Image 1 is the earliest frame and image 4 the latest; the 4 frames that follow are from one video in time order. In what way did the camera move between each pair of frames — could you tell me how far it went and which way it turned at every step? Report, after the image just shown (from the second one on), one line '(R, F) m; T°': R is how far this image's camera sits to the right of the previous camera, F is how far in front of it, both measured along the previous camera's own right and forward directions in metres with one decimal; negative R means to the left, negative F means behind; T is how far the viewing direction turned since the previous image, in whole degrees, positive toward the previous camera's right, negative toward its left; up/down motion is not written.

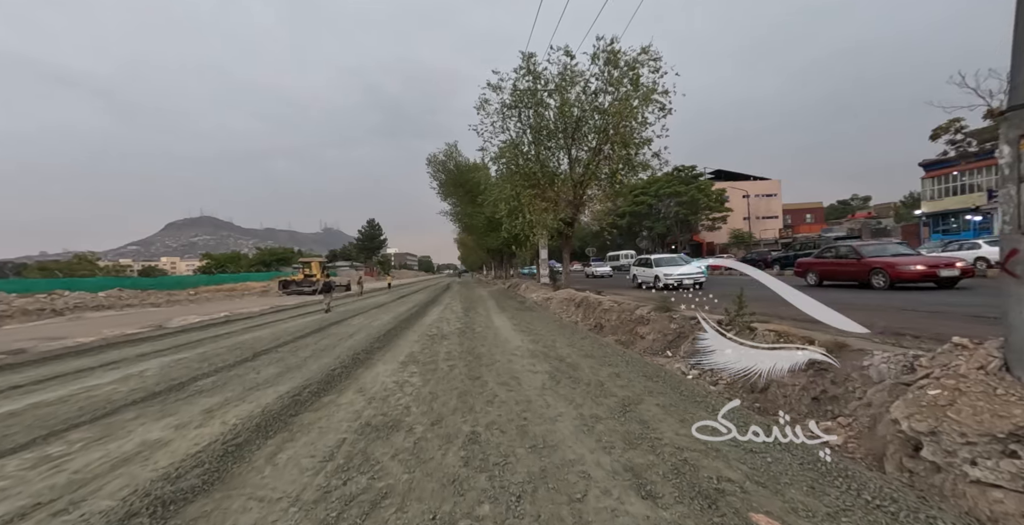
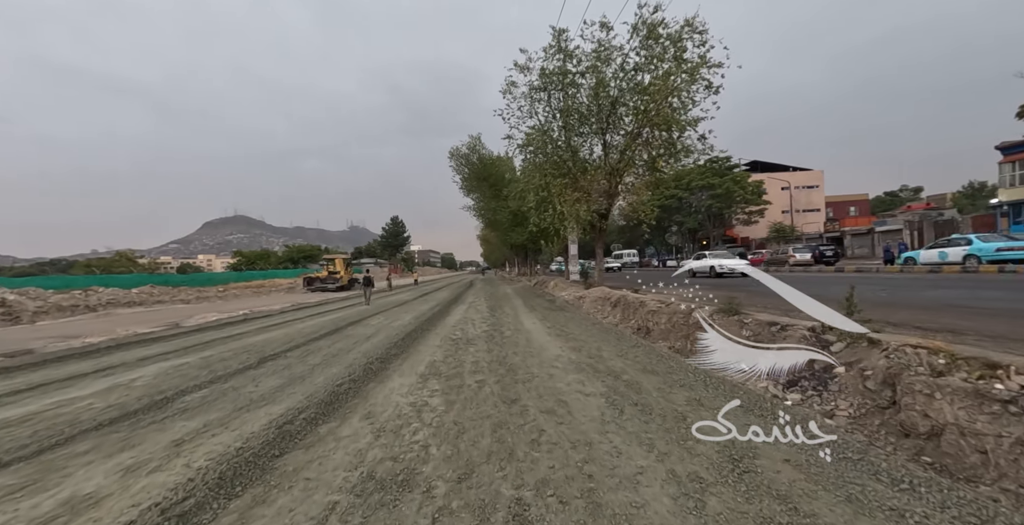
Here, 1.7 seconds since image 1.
(-0.3, +1.3) m; -3°
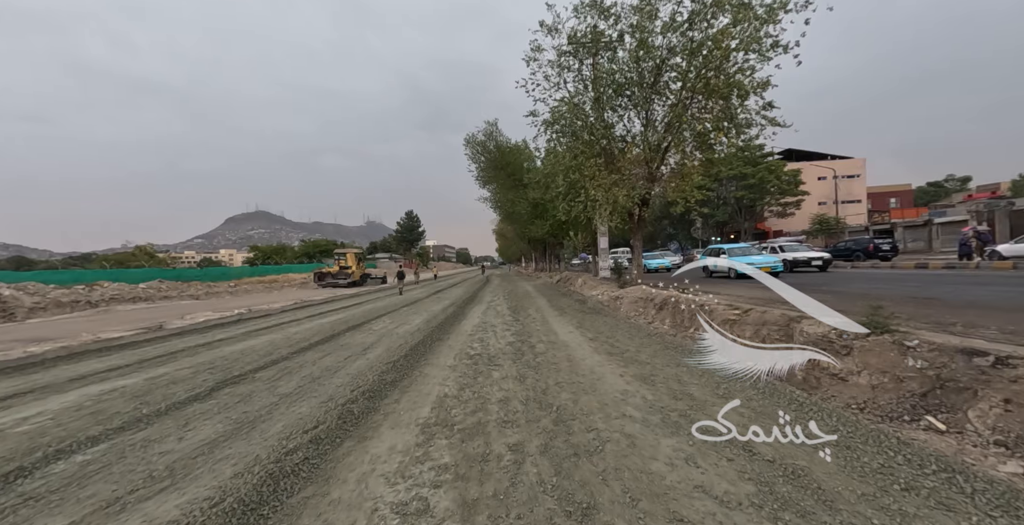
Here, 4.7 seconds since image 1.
(-0.4, +2.2) m; -2°
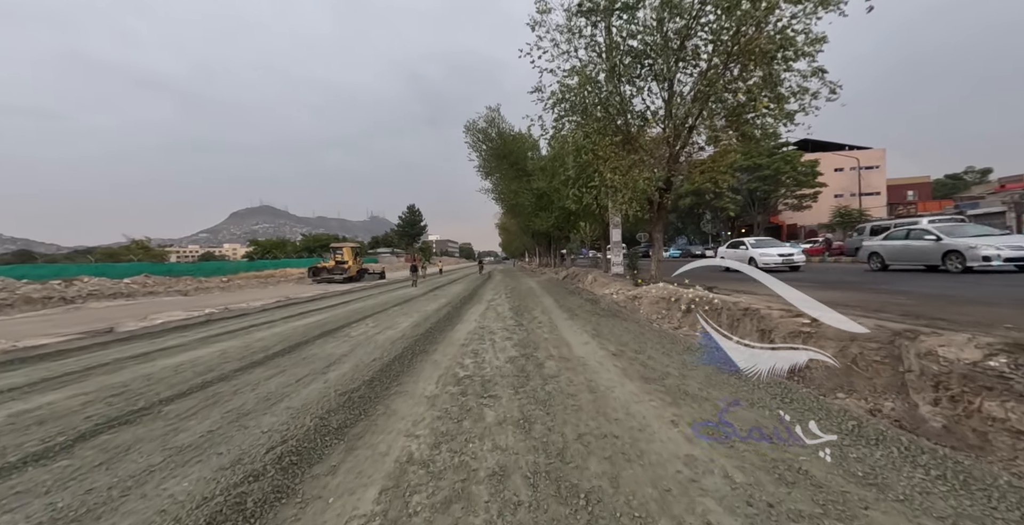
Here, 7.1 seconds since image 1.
(0.0, +1.9) m; -1°
